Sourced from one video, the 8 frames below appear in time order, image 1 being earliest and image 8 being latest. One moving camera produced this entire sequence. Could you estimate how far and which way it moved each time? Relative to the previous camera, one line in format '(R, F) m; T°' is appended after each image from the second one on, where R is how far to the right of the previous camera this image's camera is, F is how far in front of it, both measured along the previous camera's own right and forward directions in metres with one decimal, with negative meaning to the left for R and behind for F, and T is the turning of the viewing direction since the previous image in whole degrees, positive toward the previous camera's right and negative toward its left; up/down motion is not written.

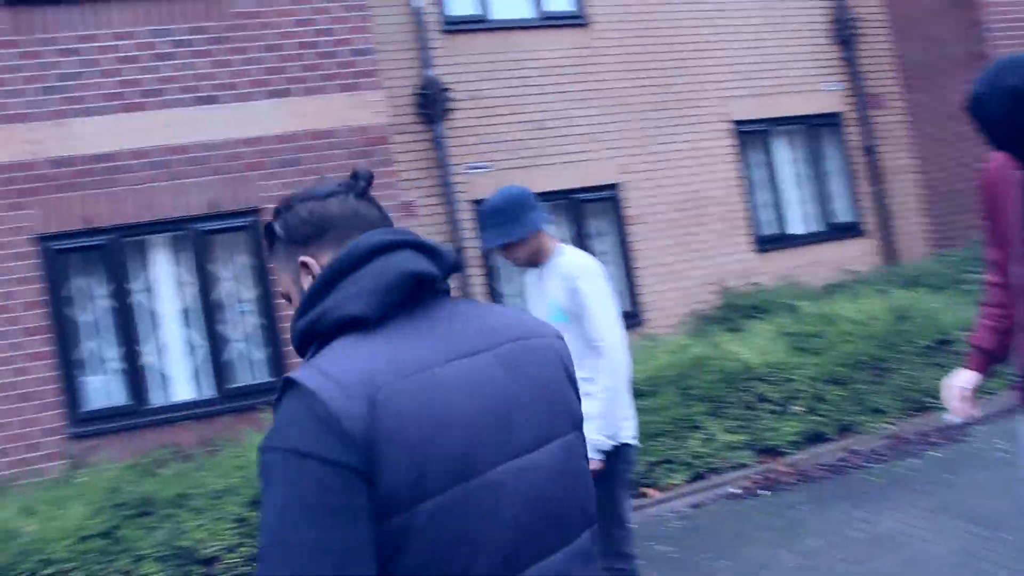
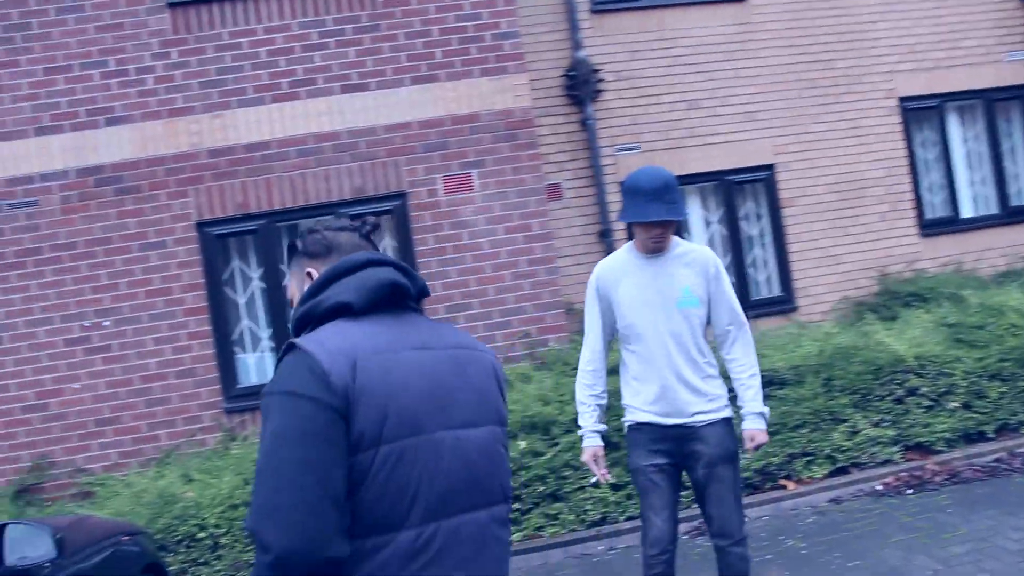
(+0.3, 0.0) m; -10°
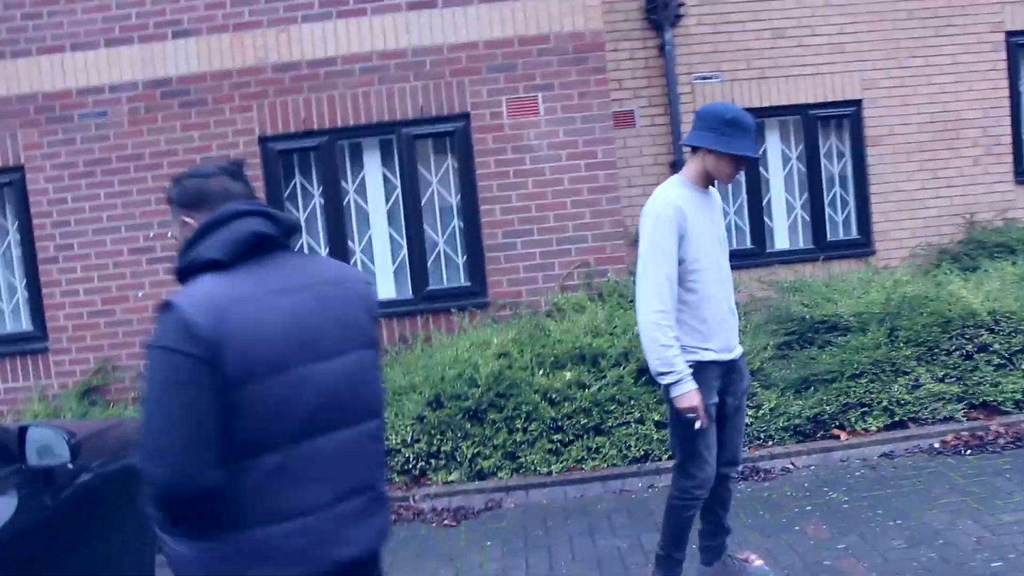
(+0.3, +0.1) m; -5°
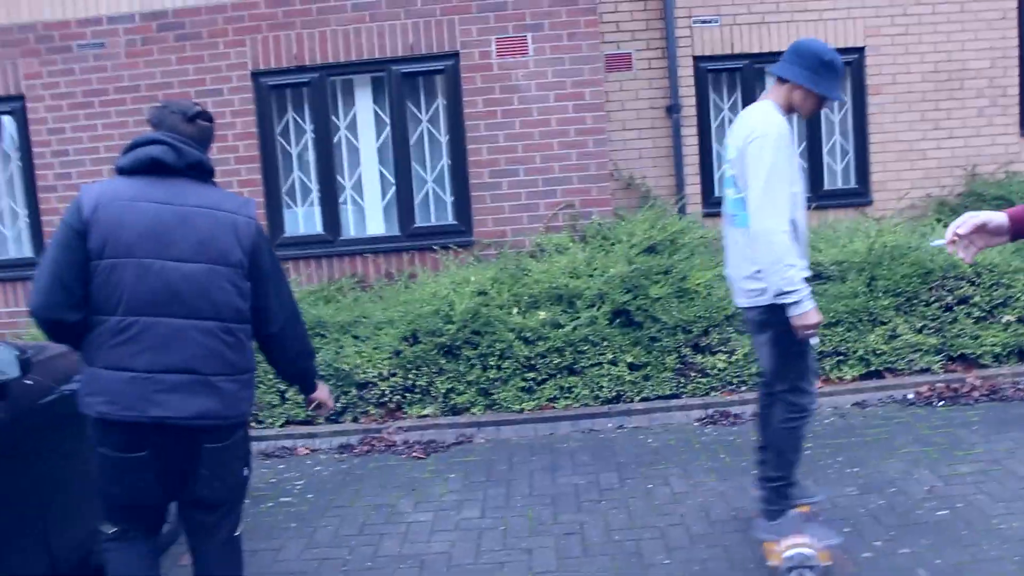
(+0.3, -0.1) m; -2°
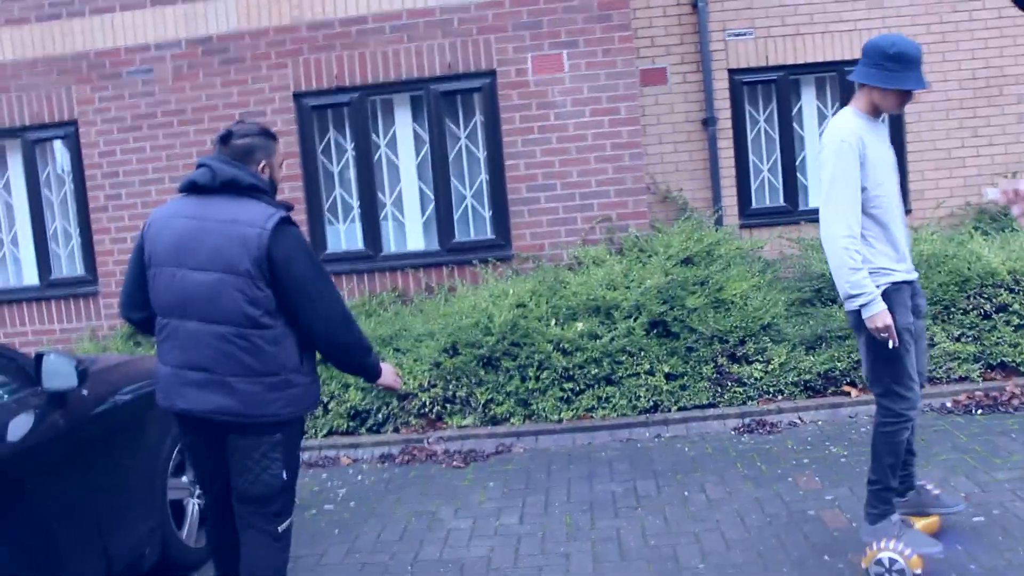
(0.0, -0.1) m; -2°
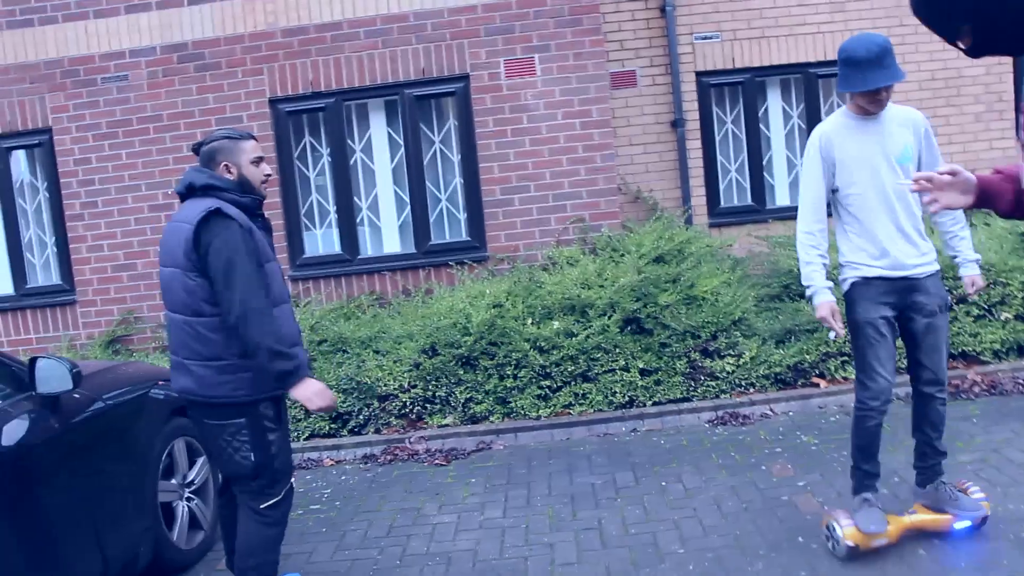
(-0.1, -0.1) m; +2°
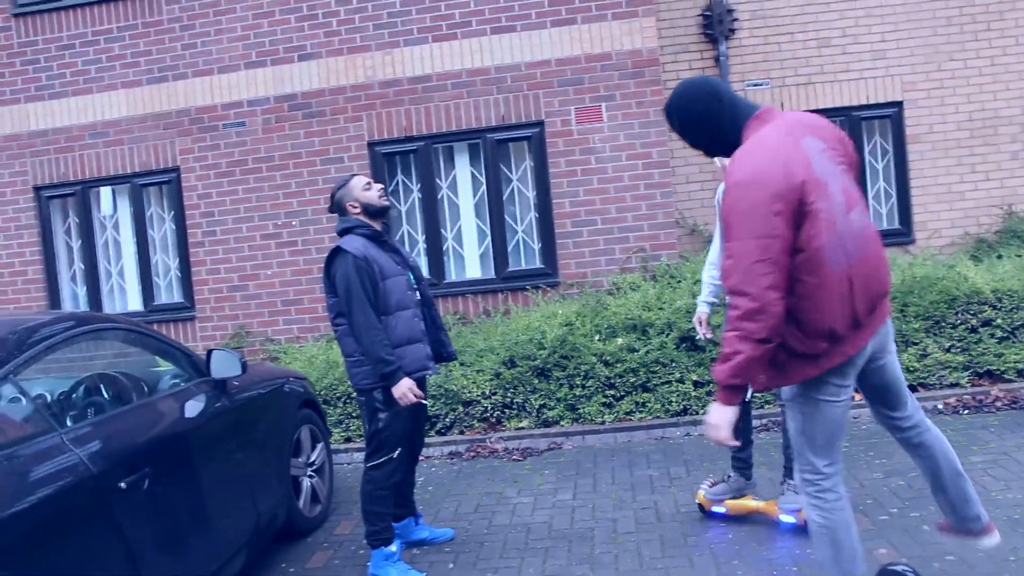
(0.0, -1.0) m; -4°
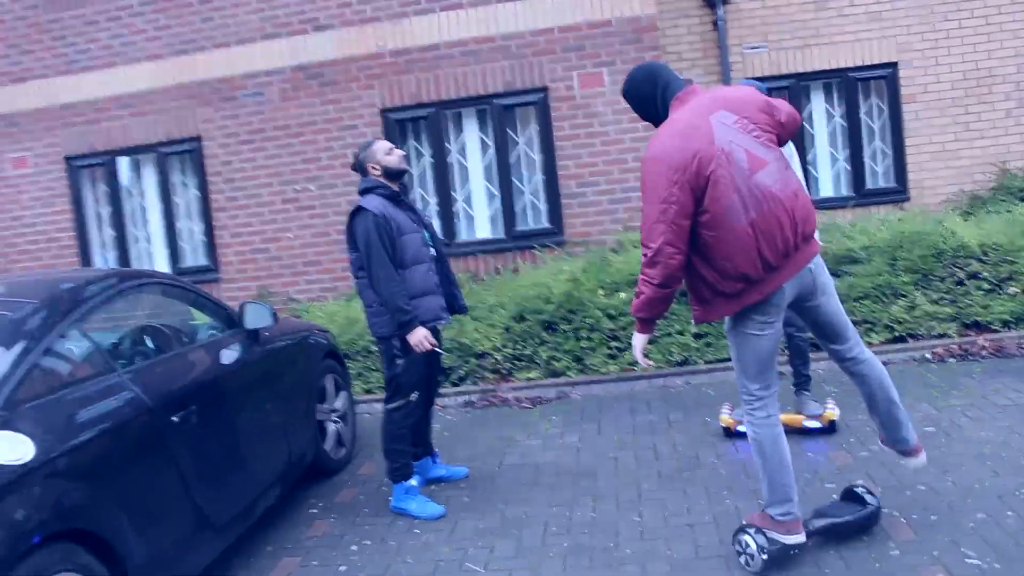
(0.0, -0.4) m; -1°
